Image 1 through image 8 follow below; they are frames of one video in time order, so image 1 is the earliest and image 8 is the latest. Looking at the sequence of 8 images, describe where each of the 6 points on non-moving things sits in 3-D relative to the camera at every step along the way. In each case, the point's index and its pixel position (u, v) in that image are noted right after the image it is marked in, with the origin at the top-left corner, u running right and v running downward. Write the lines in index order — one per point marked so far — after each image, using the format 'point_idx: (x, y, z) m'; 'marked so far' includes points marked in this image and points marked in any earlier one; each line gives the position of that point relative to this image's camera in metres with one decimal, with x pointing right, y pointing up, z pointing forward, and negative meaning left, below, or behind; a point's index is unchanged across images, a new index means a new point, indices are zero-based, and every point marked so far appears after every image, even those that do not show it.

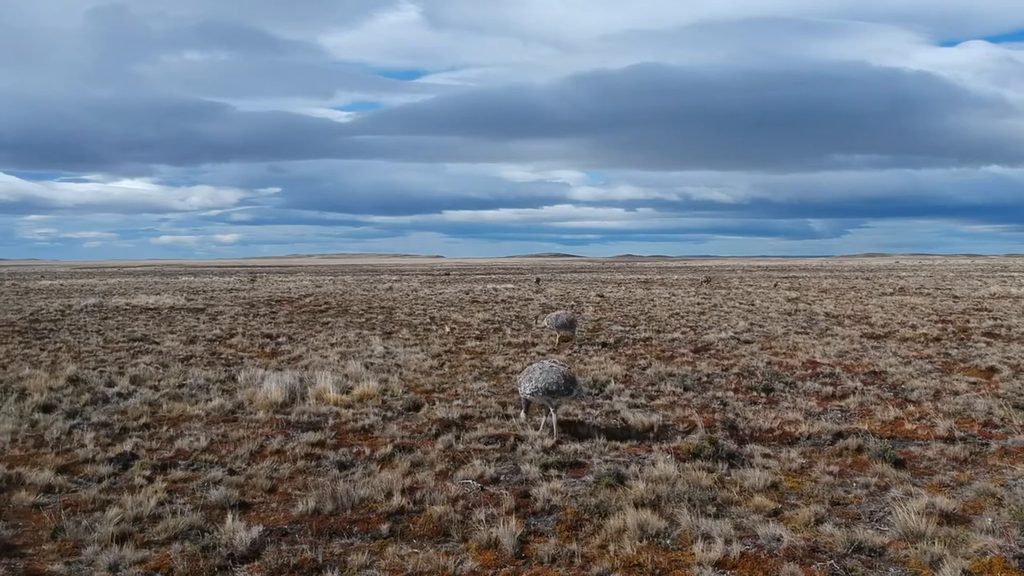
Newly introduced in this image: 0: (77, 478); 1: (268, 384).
0: (-3.5, -1.6, +8.1) m
1: (-3.2, -1.3, +13.1) m
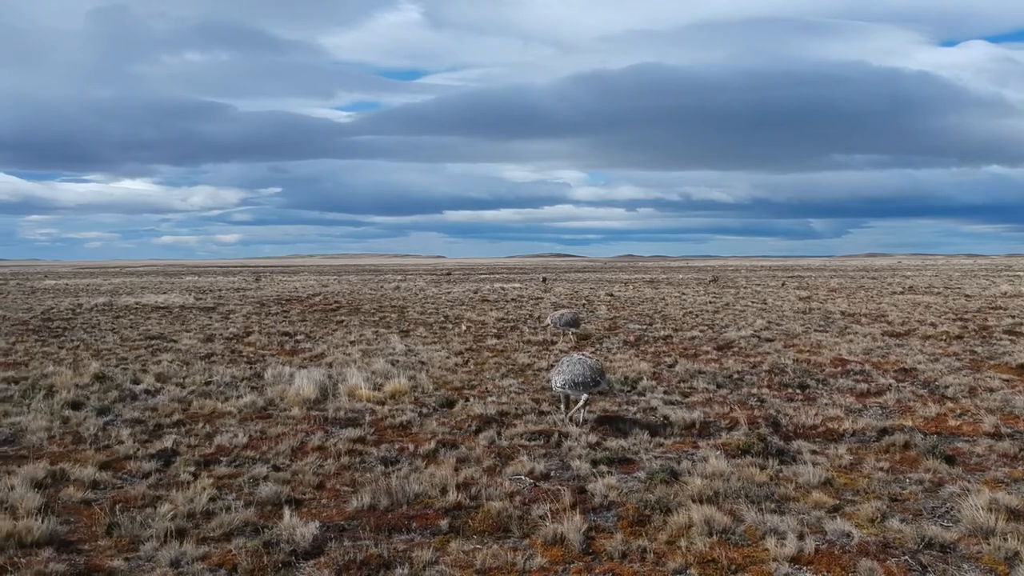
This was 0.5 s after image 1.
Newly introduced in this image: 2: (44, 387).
0: (-3.2, -1.5, +8.0) m
1: (-2.8, -1.2, +13.0) m
2: (-6.3, -1.3, +13.4) m
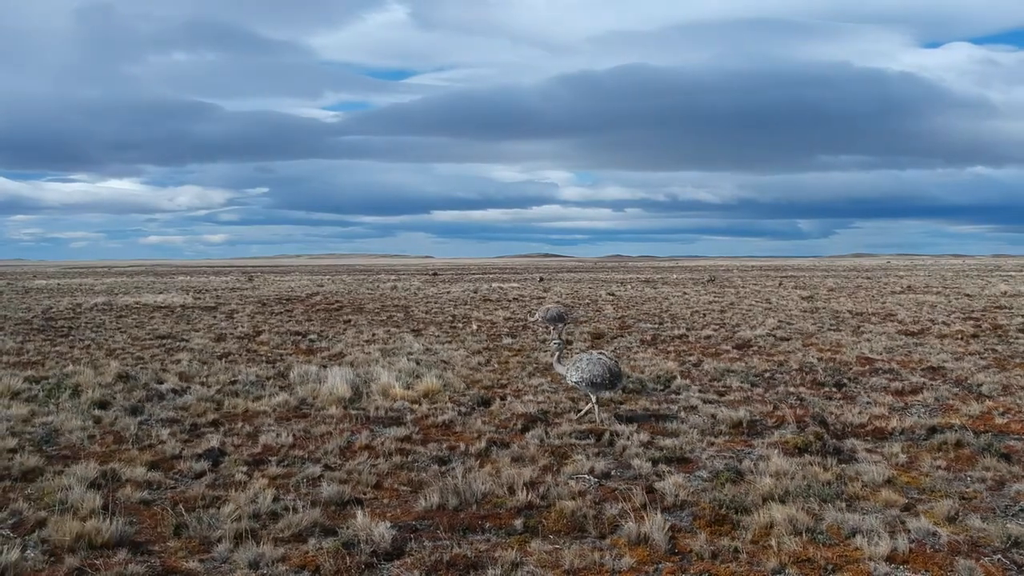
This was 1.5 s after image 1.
0: (-2.7, -1.5, +7.8) m
1: (-2.4, -1.2, +12.9) m
2: (-5.9, -1.3, +13.2) m
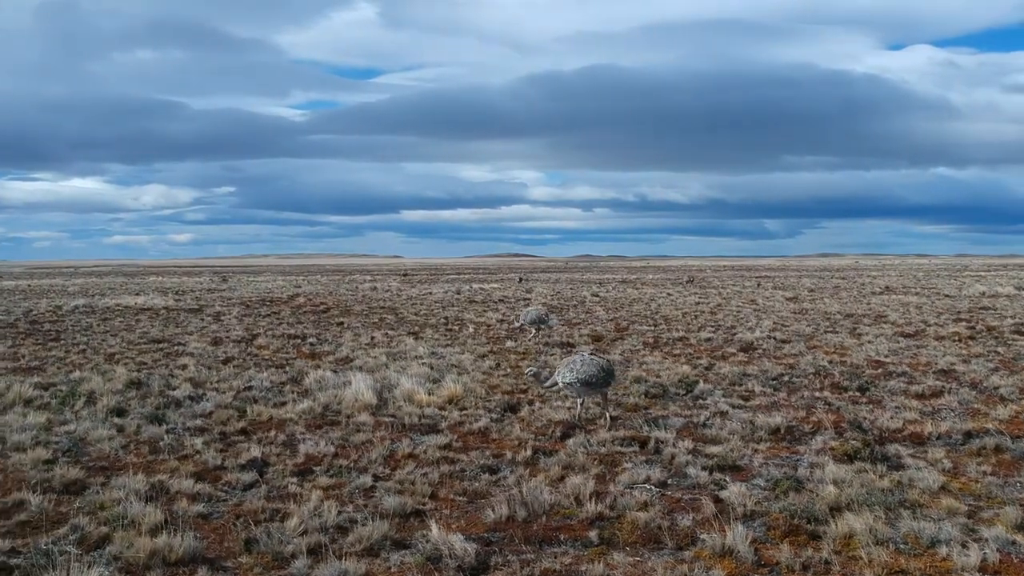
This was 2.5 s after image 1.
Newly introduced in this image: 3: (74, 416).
0: (-2.3, -1.5, +7.7) m
1: (-2.1, -1.3, +12.7) m
2: (-5.6, -1.4, +13.0) m
3: (-5.1, -1.5, +11.6) m
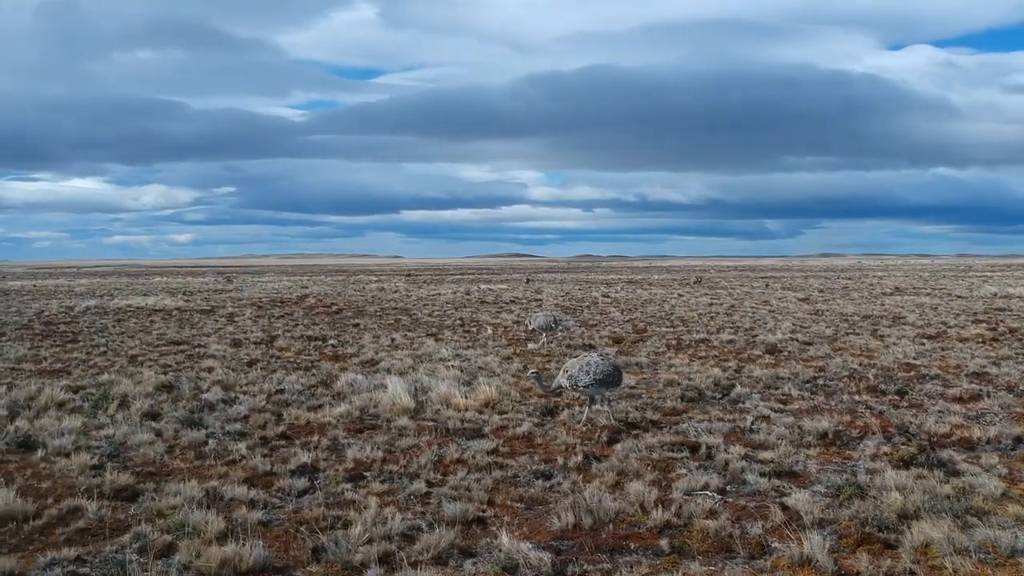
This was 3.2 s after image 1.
0: (-1.8, -1.6, +7.6) m
1: (-1.7, -1.3, +12.7) m
2: (-5.2, -1.4, +12.9) m
3: (-4.7, -1.5, +11.5) m
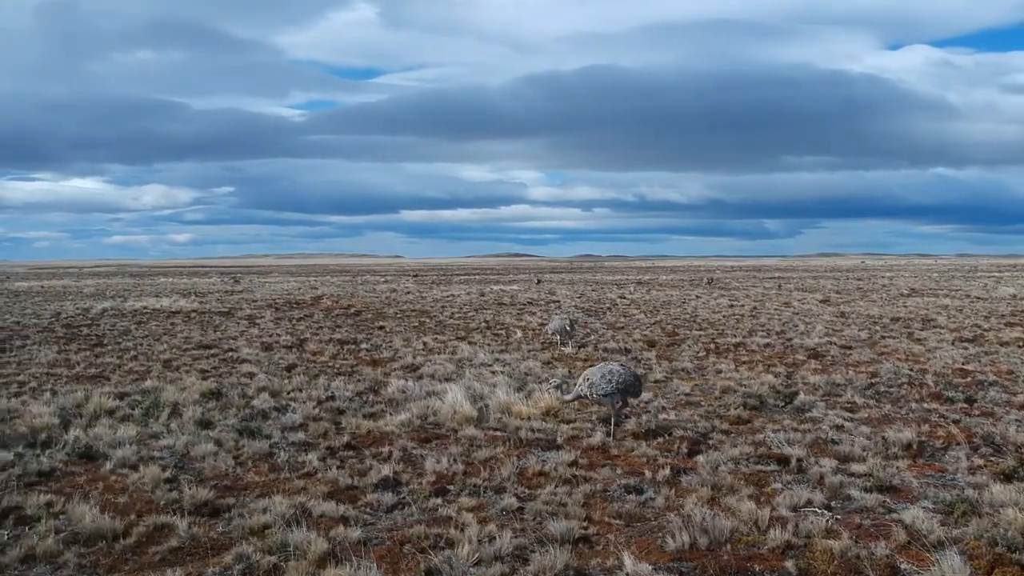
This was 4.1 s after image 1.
0: (-1.1, -1.7, +7.4) m
1: (-1.0, -1.4, +12.4) m
2: (-4.5, -1.5, +12.7) m
3: (-4.0, -1.6, +11.3) m
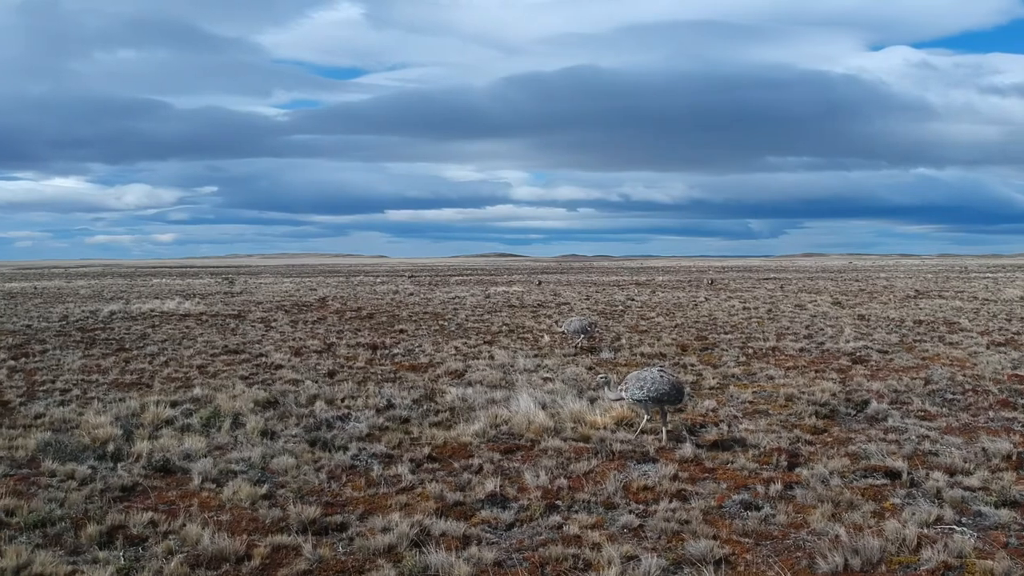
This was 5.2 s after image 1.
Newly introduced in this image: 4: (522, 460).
0: (-0.2, -1.7, +7.2) m
1: (-0.1, -1.5, +12.2) m
2: (-3.7, -1.6, +12.4) m
3: (-3.1, -1.7, +11.0) m
4: (+0.1, -1.6, +9.3) m
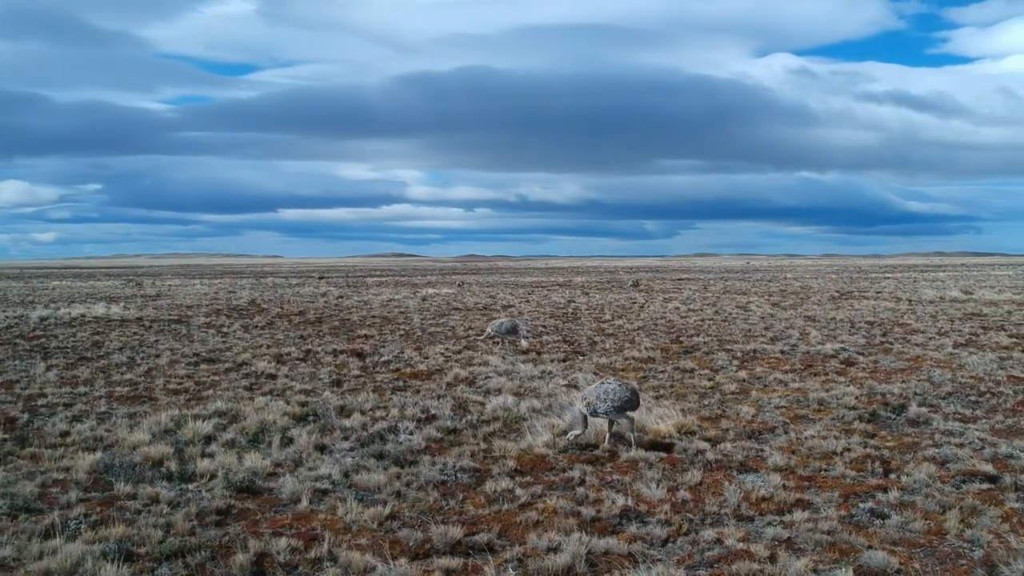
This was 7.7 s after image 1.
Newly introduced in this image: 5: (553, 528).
0: (+0.9, -1.8, +7.1) m
1: (+0.5, -1.6, +12.1) m
2: (-3.0, -1.7, +12.0) m
3: (-2.4, -1.8, +10.7) m
4: (+1.0, -1.7, +9.3) m
5: (+0.3, -1.8, +7.4) m
